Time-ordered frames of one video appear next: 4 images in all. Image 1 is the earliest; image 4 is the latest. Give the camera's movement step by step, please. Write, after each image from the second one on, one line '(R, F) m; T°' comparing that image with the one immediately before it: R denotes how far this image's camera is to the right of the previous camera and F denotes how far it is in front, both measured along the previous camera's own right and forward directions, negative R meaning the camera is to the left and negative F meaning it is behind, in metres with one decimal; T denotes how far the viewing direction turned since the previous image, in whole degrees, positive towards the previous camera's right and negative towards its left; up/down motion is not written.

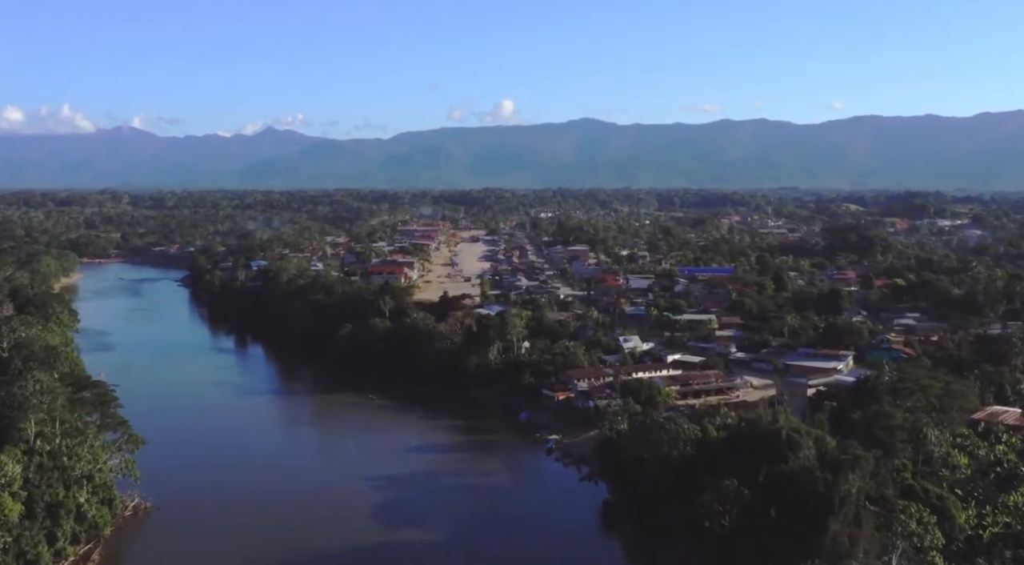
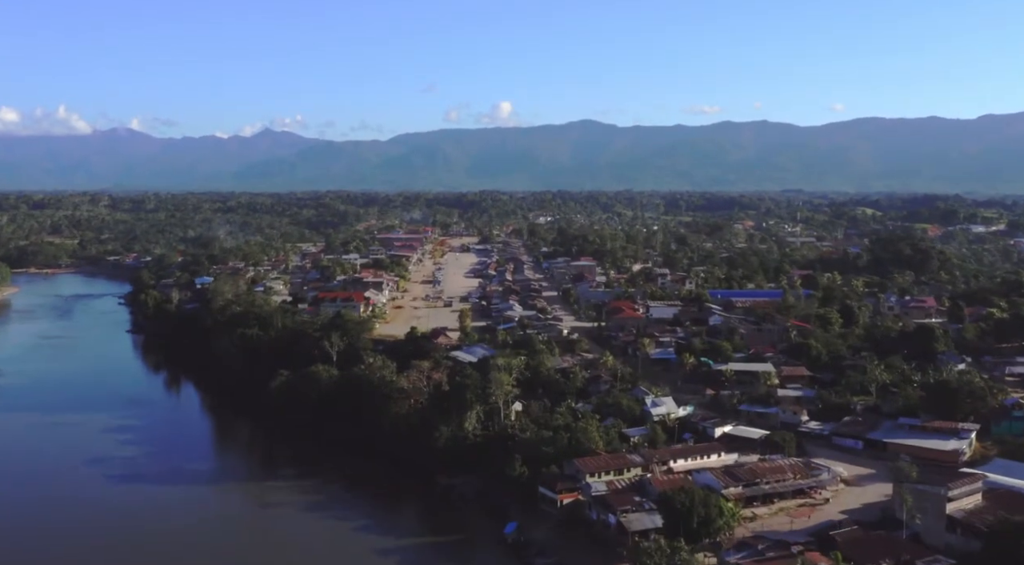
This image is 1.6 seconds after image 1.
(+0.3, +10.0) m; 0°
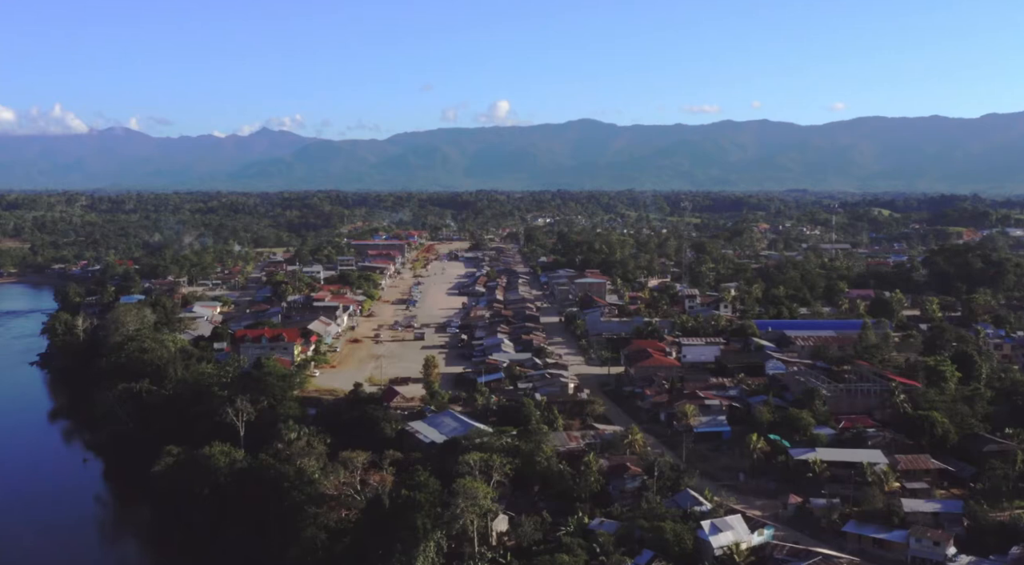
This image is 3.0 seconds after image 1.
(+0.3, +9.5) m; 0°
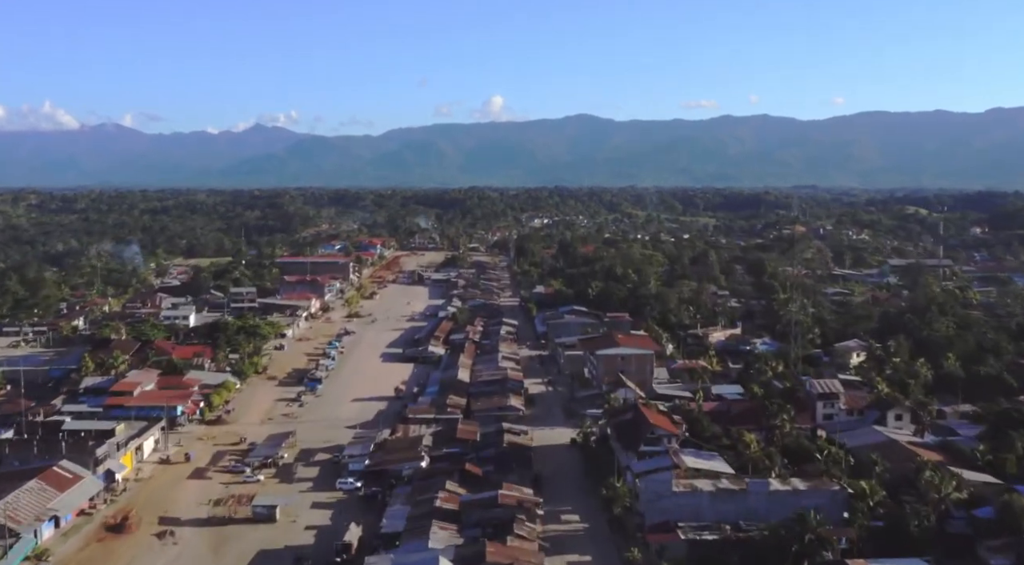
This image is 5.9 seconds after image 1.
(+0.5, +18.3) m; 0°
